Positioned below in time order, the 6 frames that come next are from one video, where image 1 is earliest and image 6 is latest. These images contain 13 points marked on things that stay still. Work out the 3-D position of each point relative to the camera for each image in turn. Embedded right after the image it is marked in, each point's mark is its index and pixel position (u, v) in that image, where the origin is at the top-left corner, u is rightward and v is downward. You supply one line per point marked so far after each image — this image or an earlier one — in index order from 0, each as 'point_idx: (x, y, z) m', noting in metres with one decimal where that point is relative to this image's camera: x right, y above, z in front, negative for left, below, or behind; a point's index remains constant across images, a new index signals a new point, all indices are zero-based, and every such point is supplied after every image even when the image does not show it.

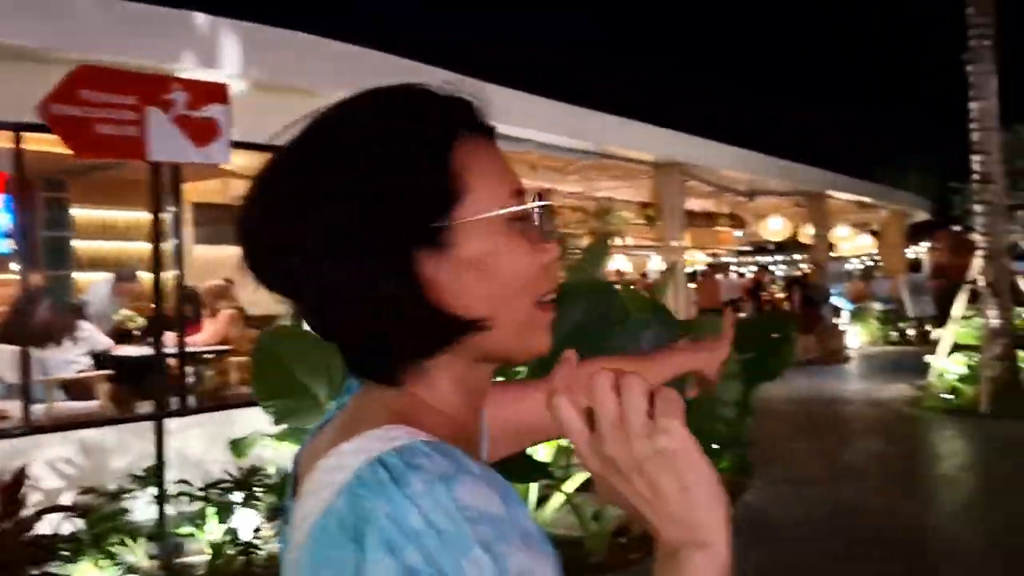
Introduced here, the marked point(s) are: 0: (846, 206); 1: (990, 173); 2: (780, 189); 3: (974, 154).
0: (+6.5, +1.6, +17.4) m
1: (+5.4, +1.4, +10.3) m
2: (+4.0, +1.5, +13.4) m
3: (+5.2, +1.6, +10.3) m
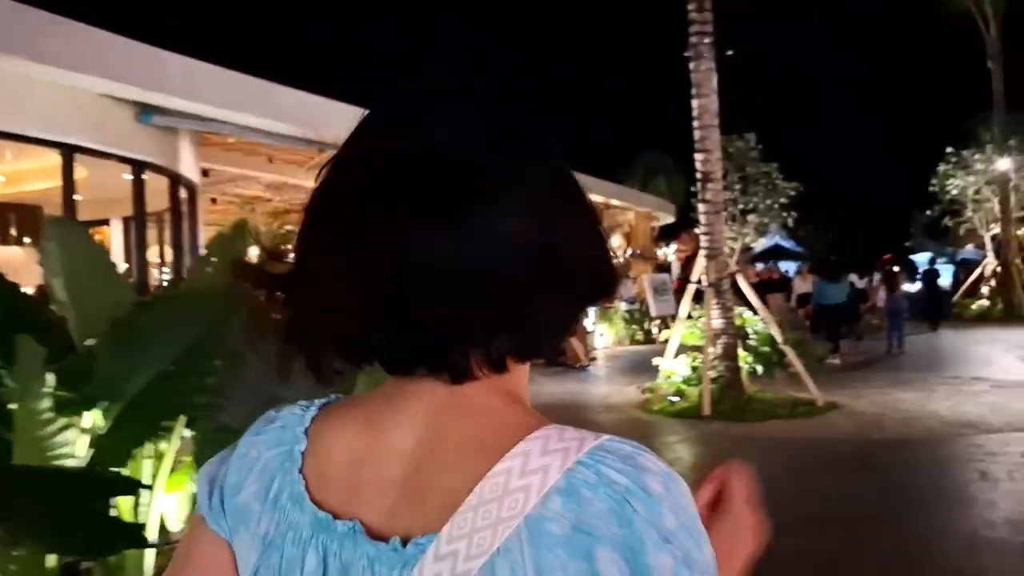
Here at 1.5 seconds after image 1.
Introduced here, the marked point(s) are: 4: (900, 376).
0: (+1.7, +1.6, +17.8) m
1: (+2.4, +1.4, +10.7) m
2: (+0.3, +1.5, +13.4) m
3: (+2.2, +1.6, +10.7) m
4: (+6.0, -1.4, +14.0) m
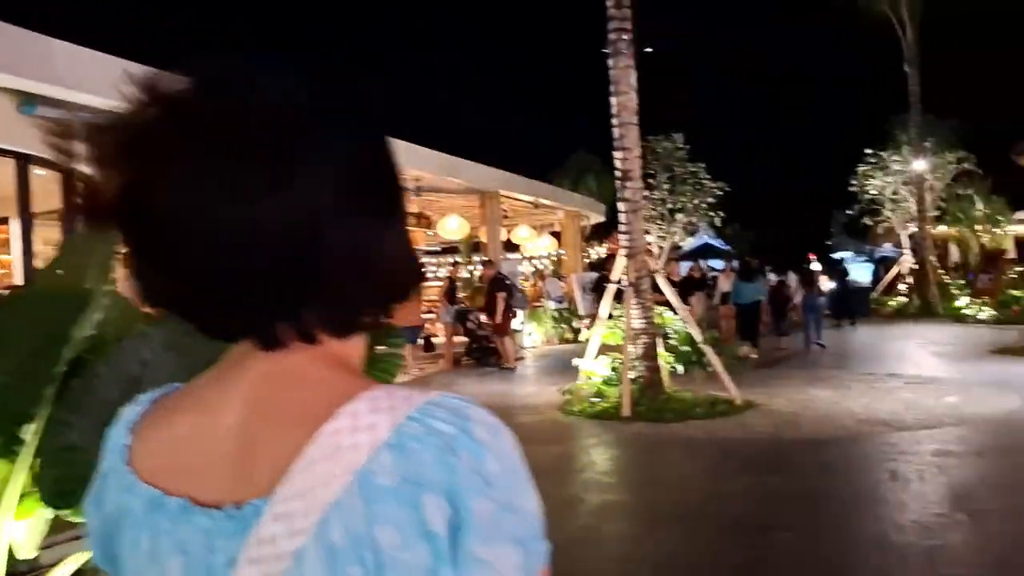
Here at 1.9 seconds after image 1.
0: (+0.3, +1.6, +17.7) m
1: (+1.5, +1.4, +10.7) m
2: (-0.8, +1.5, +13.2) m
3: (+1.3, +1.6, +10.6) m
4: (+4.9, -1.4, +14.2) m
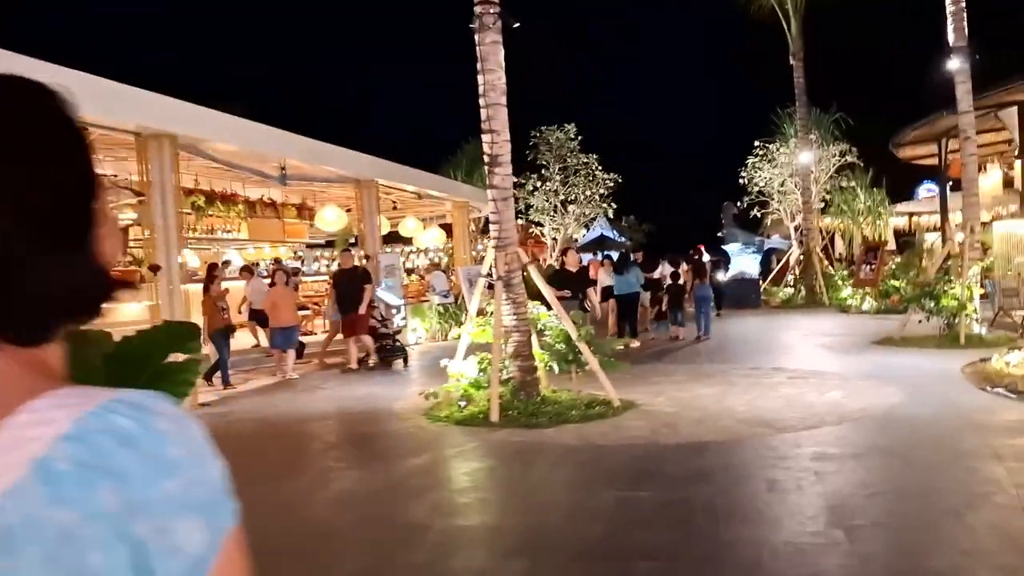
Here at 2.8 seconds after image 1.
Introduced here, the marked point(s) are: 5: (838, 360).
0: (+2.8, +2.4, +17.5) m
1: (+3.1, +1.8, +10.3) m
2: (+1.2, +2.1, +13.1) m
3: (+3.0, +2.0, +10.3) m
4: (+6.9, -0.9, +13.6) m
5: (+5.0, -1.1, +13.8) m
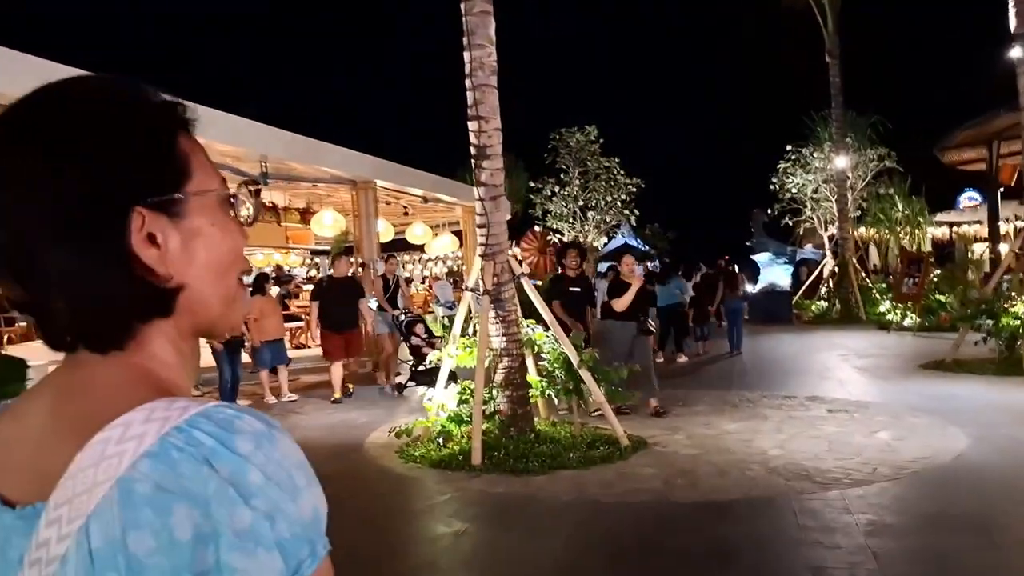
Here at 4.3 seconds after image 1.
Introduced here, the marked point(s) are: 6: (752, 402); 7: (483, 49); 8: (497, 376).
0: (+3.0, +2.2, +15.9) m
1: (+3.1, +1.6, +8.7) m
2: (+1.2, +1.9, +11.6) m
3: (+2.9, +1.9, +8.7) m
4: (+6.9, -1.2, +11.8) m
5: (+5.0, -1.4, +12.1) m
6: (+3.0, -1.4, +11.0) m
7: (-0.3, +2.2, +8.5) m
8: (-0.1, -0.8, +8.5) m
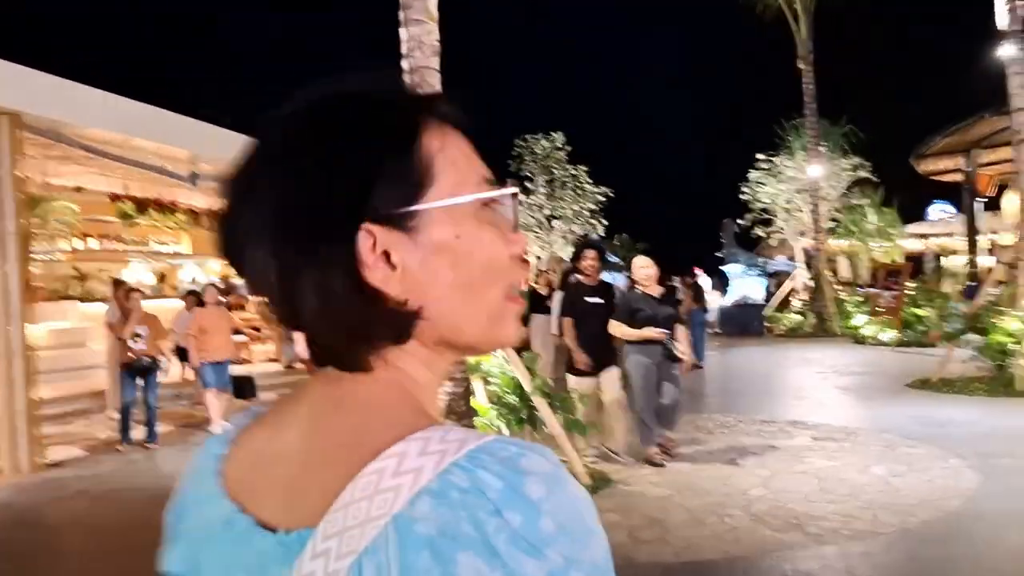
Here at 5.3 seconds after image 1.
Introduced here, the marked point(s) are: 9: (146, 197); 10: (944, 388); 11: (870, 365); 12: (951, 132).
0: (+2.3, +2.0, +14.8) m
1: (+2.6, +1.5, +7.7) m
2: (+0.6, +1.8, +10.5) m
3: (+2.4, +1.7, +7.7) m
4: (+6.3, -1.3, +10.9) m
5: (+4.4, -1.5, +11.1) m
6: (+2.4, -1.6, +10.0) m
7: (-0.7, +2.1, +7.3) m
8: (-0.6, -0.9, +7.3) m
9: (-7.4, +1.8, +17.8) m
10: (+6.3, -1.5, +13.0) m
11: (+6.4, -1.4, +16.1) m
12: (+8.7, +3.1, +17.7) m
